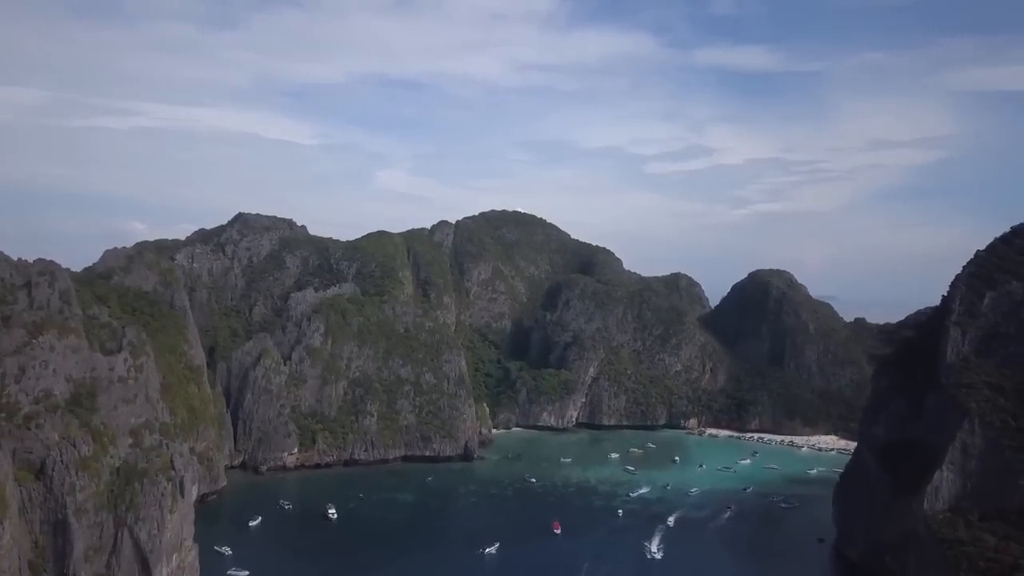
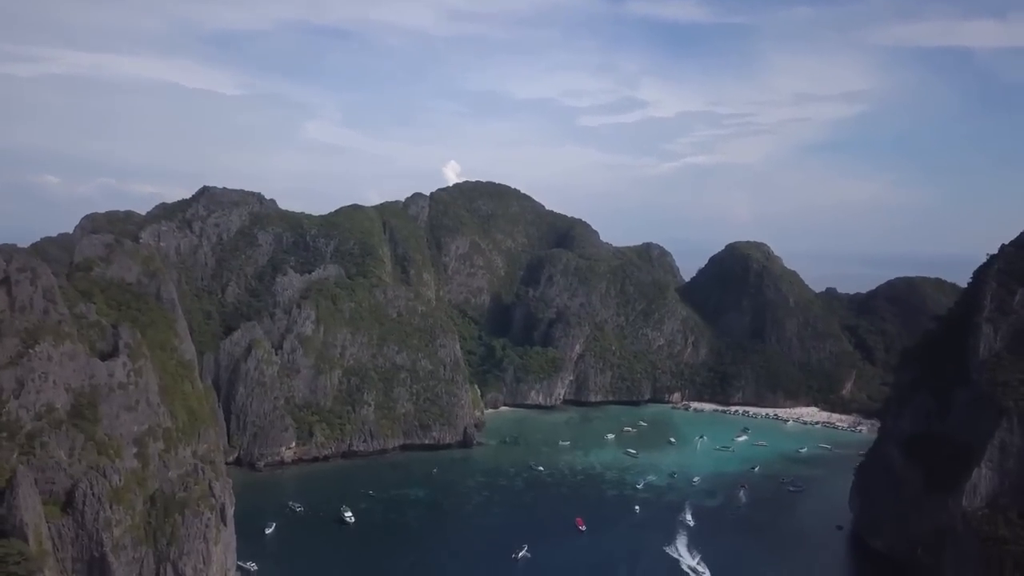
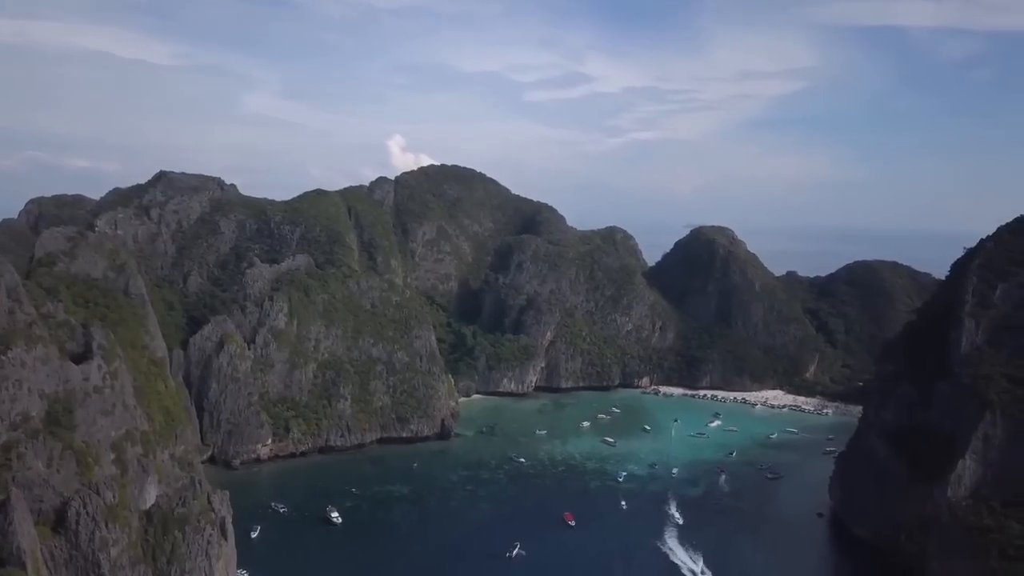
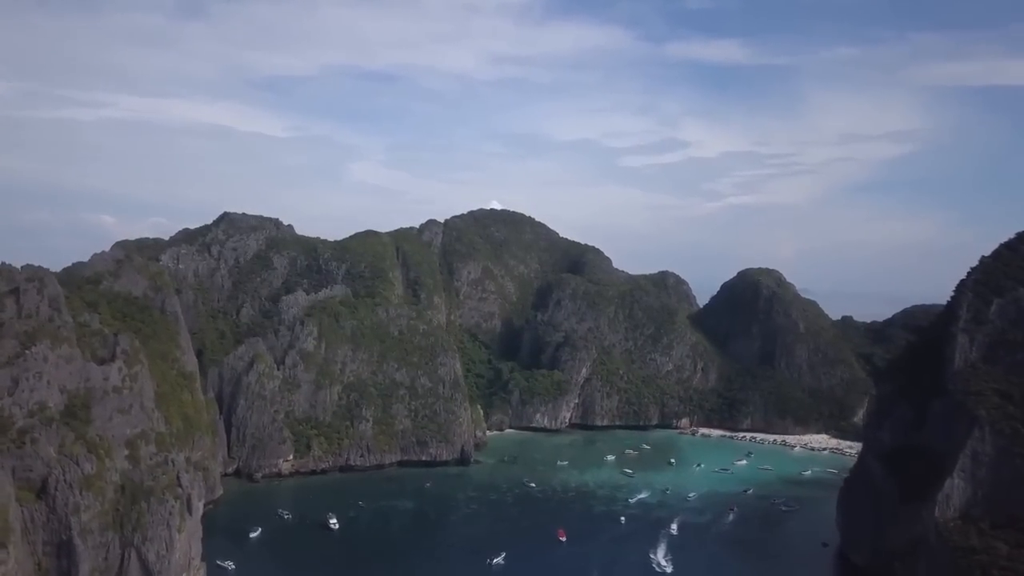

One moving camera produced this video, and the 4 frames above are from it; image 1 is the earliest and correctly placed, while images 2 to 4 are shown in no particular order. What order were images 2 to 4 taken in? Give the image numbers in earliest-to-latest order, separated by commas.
4, 2, 3
